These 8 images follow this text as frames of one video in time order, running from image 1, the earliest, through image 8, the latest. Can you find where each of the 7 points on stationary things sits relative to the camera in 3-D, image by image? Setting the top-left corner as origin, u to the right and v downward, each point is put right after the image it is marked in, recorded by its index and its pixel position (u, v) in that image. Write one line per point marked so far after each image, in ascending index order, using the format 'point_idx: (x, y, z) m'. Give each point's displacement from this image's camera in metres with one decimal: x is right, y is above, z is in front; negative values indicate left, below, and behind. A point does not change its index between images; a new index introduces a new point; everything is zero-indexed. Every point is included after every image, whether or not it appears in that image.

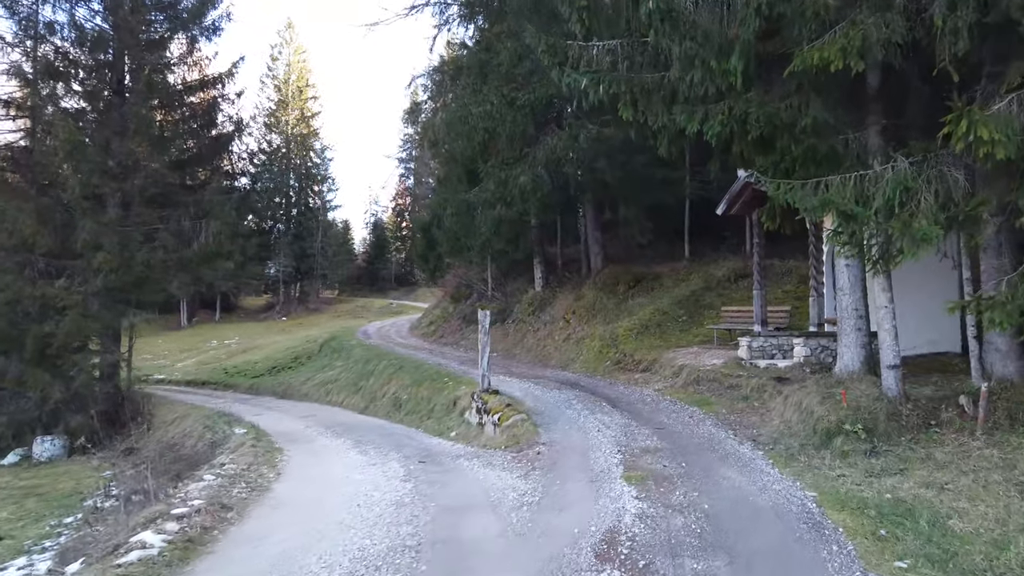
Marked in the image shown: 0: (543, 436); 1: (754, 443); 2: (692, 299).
0: (+0.4, -1.9, +9.9) m
1: (+2.7, -1.8, +8.6) m
2: (+4.5, -0.3, +18.9) m
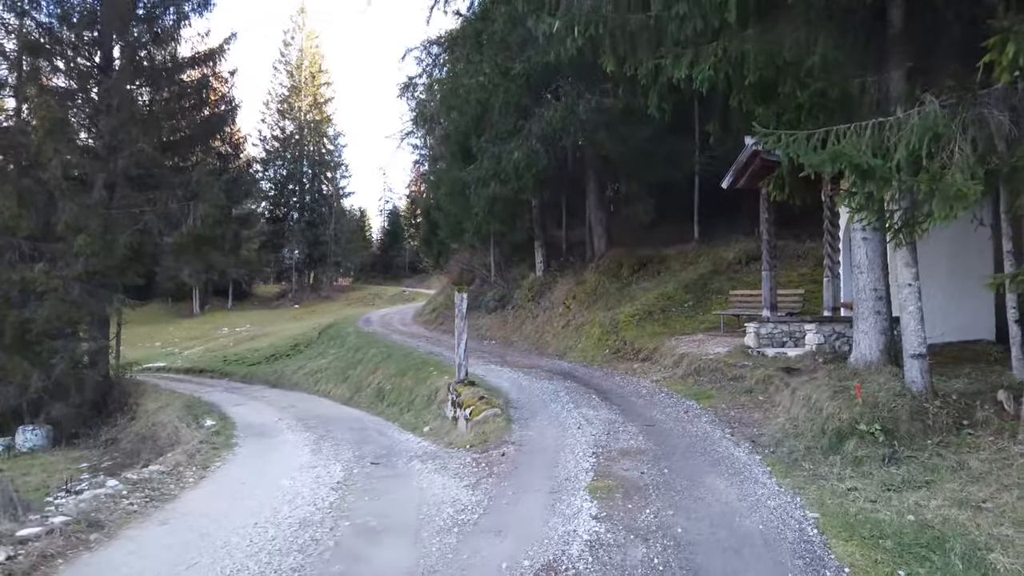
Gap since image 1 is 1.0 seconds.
0: (0.0, -1.7, +8.7) m
1: (+2.3, -1.5, +7.4) m
2: (+4.4, +0.1, +17.6) m
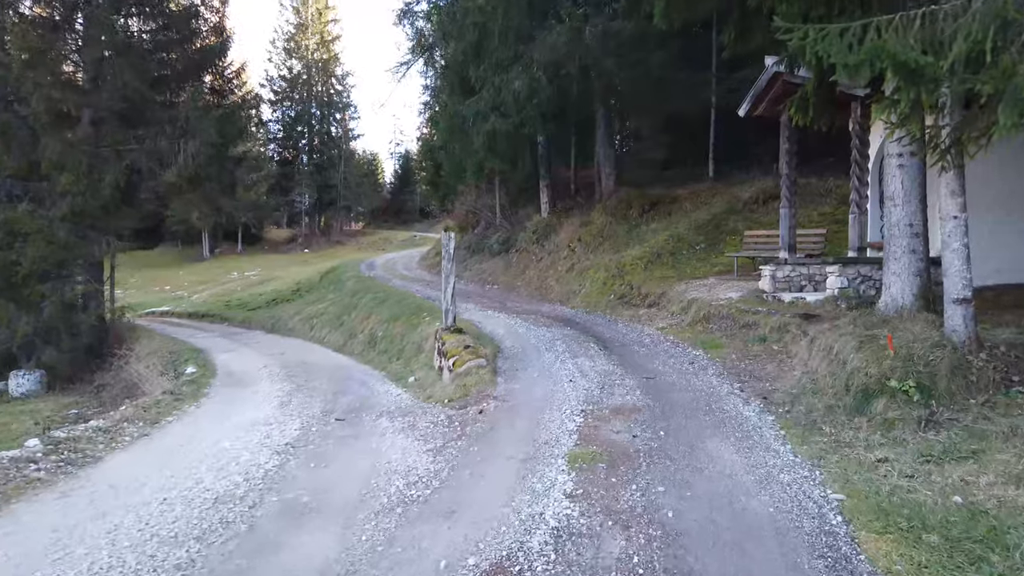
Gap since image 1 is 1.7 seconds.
0: (-0.1, -1.0, +7.8) m
1: (+2.1, -1.0, +6.5) m
2: (+4.4, +1.4, +16.5) m
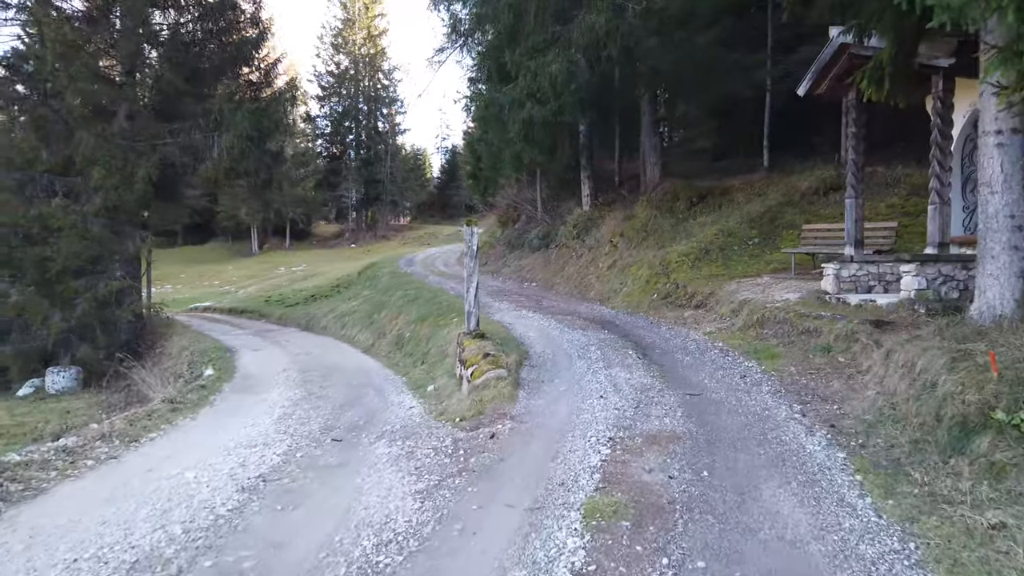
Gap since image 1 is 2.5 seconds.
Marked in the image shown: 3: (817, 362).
0: (+0.1, -1.1, +6.9) m
1: (+2.2, -1.0, +5.3) m
2: (+5.1, +1.4, +15.2) m
3: (+3.1, -0.7, +7.6) m
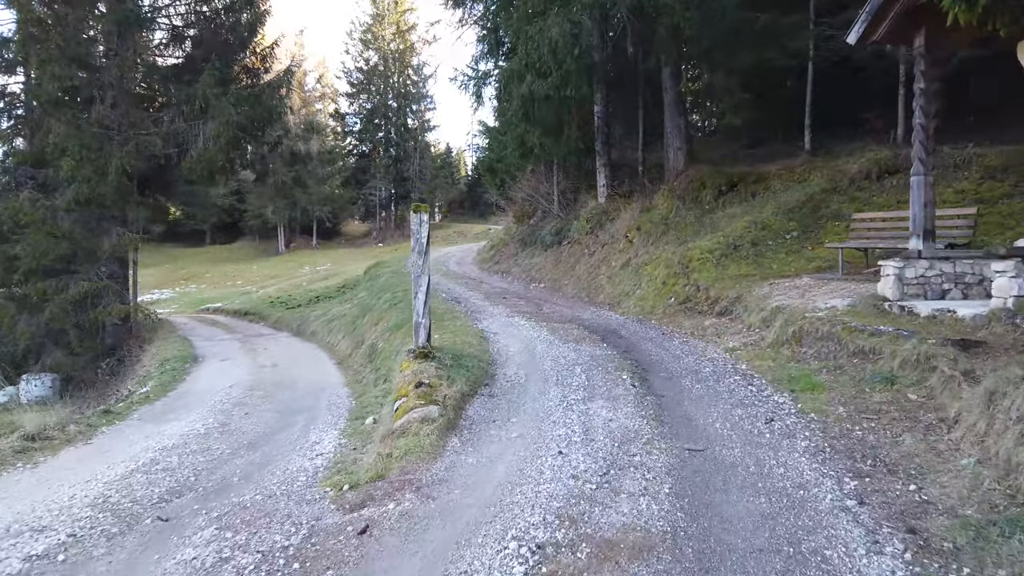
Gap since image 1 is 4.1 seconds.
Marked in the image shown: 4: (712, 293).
0: (-0.5, -1.1, +4.8) m
1: (+1.7, -1.1, +3.1) m
2: (+5.0, +1.4, +12.8) m
3: (+2.6, -0.8, +5.4) m
4: (+2.8, -0.1, +10.7) m
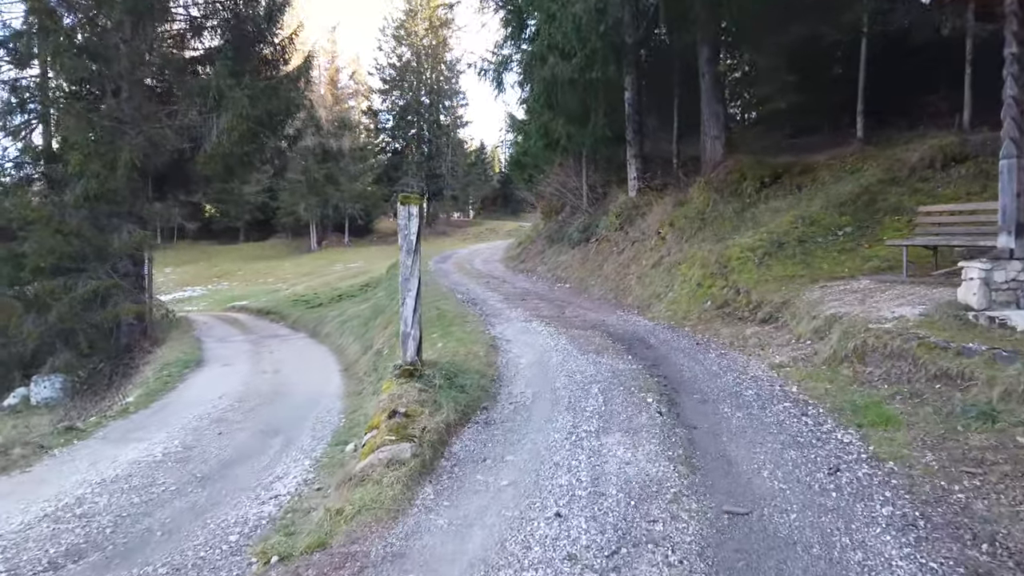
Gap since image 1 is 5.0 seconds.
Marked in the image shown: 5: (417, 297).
0: (-0.5, -1.2, +3.7) m
1: (+1.5, -1.1, +1.9) m
2: (+5.3, +1.4, +11.4) m
3: (+2.5, -0.8, +4.1) m
4: (+3.0, -0.1, +9.4) m
5: (-0.8, -0.1, +6.4) m
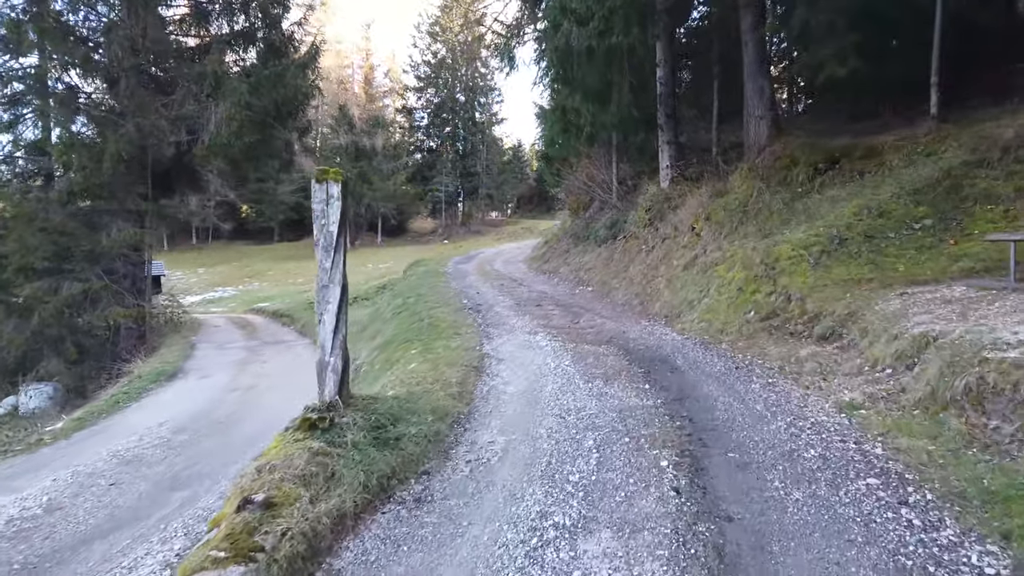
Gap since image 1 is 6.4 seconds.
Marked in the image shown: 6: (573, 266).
0: (-0.9, -1.2, +1.9) m
1: (+1.0, -1.2, +0.1) m
2: (+5.3, +1.3, +9.3) m
3: (+2.2, -0.9, +2.2) m
4: (+2.9, -0.2, +7.4) m
5: (-1.0, -0.2, +4.6) m
6: (+1.3, +0.5, +16.8) m
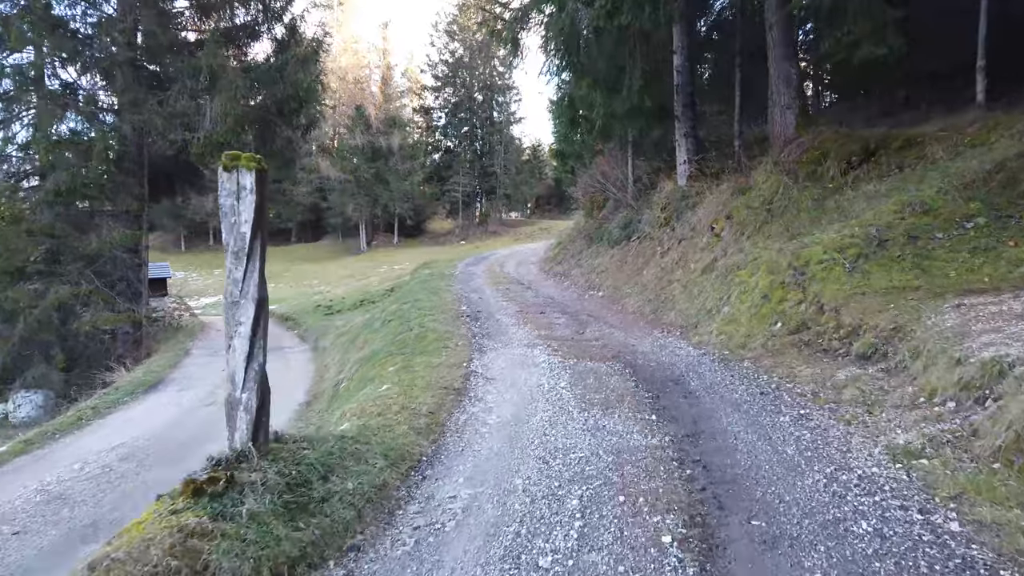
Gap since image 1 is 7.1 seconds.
0: (-1.2, -1.3, +1.0) m
1: (+0.7, -1.3, -0.9) m
2: (+5.3, +1.2, +8.2) m
3: (+1.9, -1.0, +1.2) m
4: (+2.8, -0.3, +6.4) m
5: (-1.2, -0.2, +3.7) m
6: (+1.5, +0.4, +15.7) m
